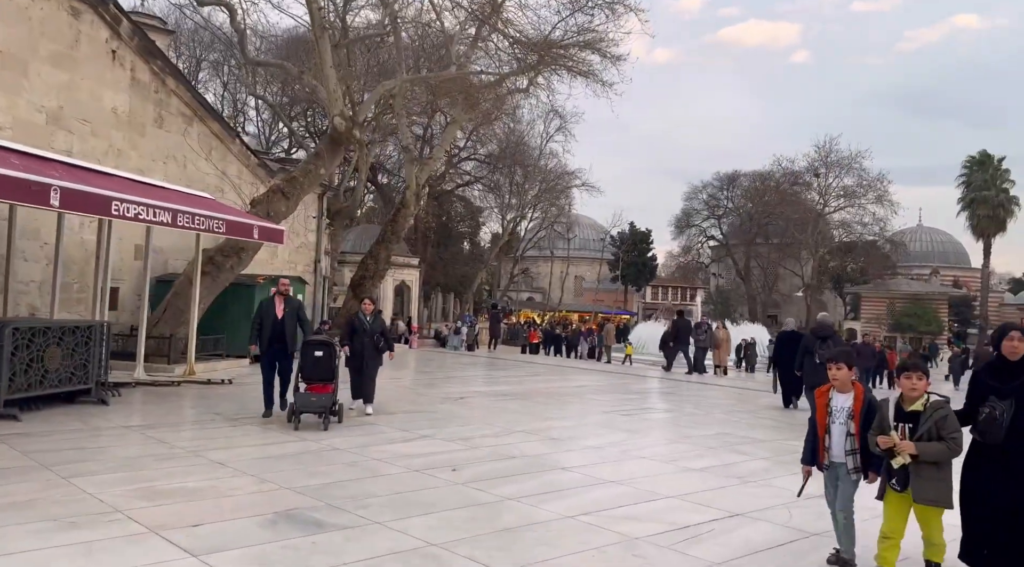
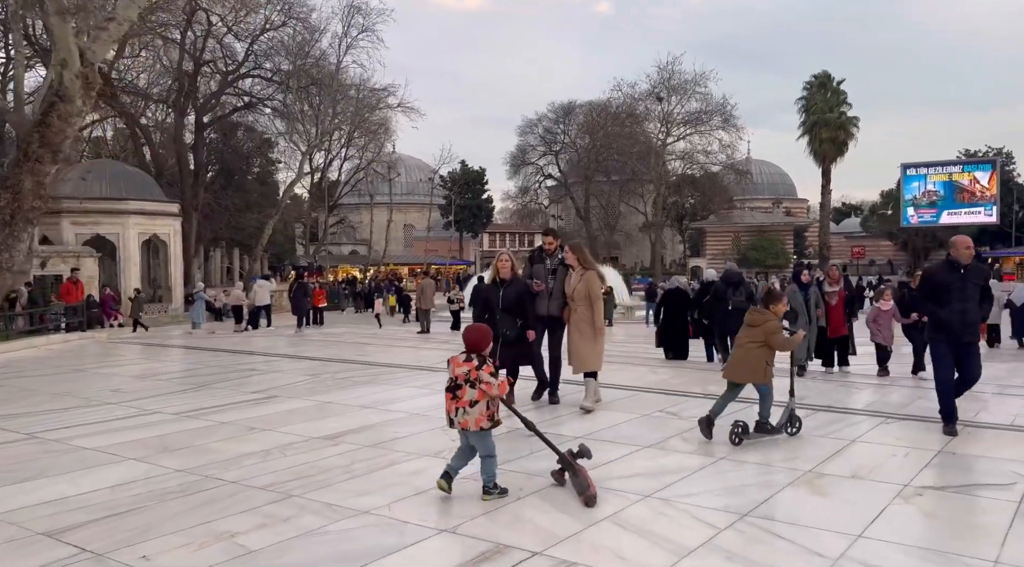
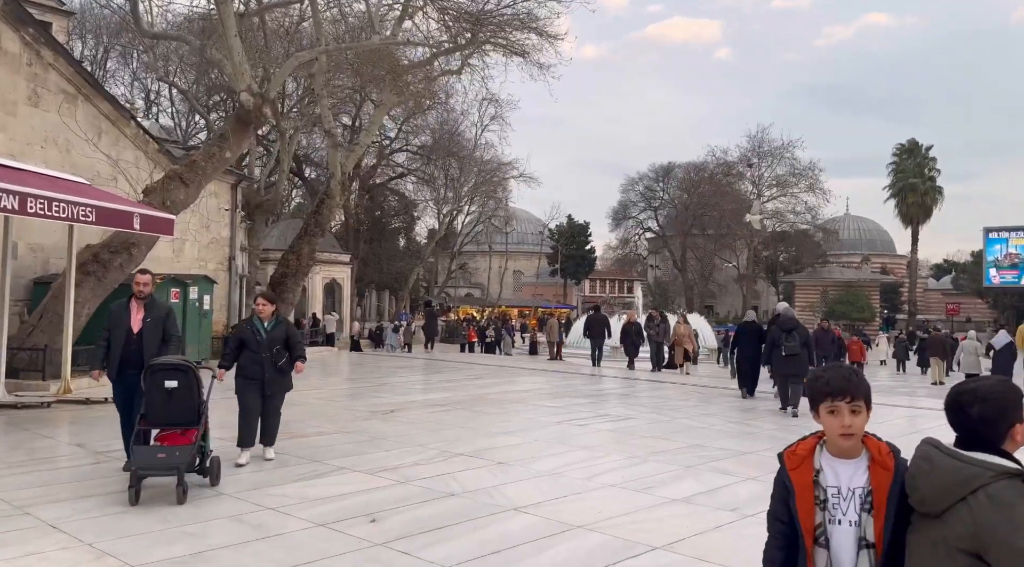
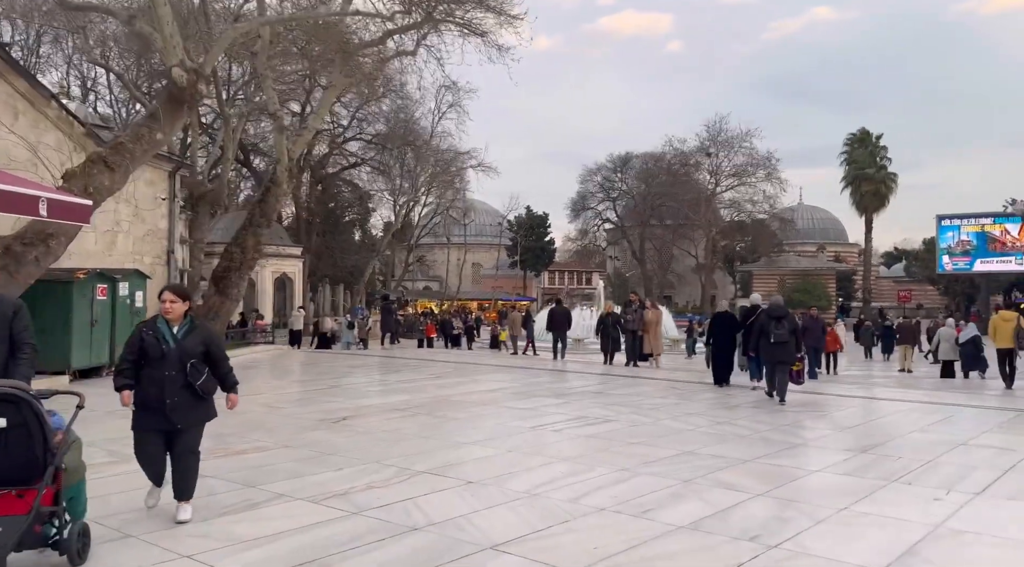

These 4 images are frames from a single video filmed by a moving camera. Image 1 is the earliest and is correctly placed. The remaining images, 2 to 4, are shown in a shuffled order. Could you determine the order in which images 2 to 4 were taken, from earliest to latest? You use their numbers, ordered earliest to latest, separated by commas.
3, 4, 2
